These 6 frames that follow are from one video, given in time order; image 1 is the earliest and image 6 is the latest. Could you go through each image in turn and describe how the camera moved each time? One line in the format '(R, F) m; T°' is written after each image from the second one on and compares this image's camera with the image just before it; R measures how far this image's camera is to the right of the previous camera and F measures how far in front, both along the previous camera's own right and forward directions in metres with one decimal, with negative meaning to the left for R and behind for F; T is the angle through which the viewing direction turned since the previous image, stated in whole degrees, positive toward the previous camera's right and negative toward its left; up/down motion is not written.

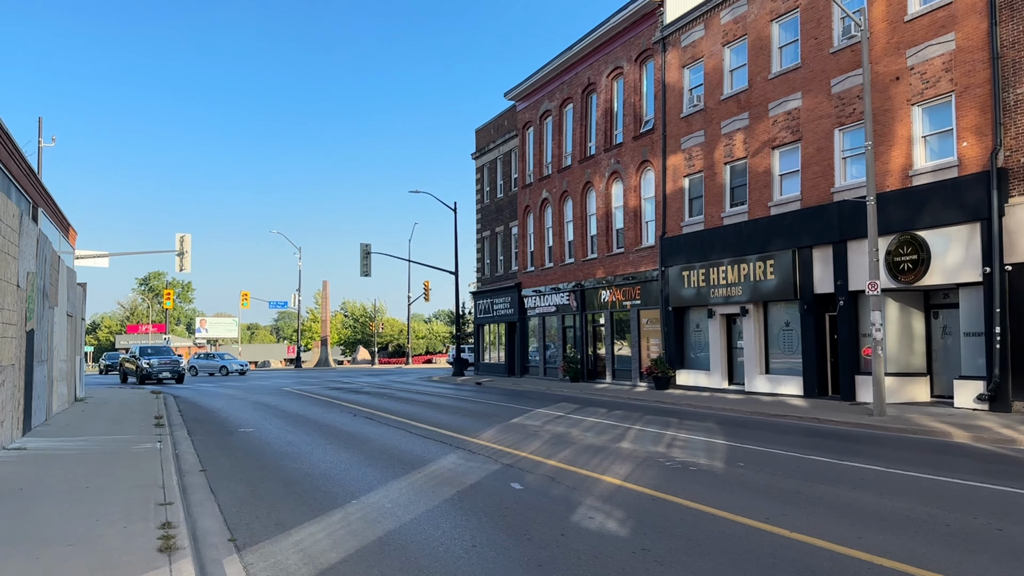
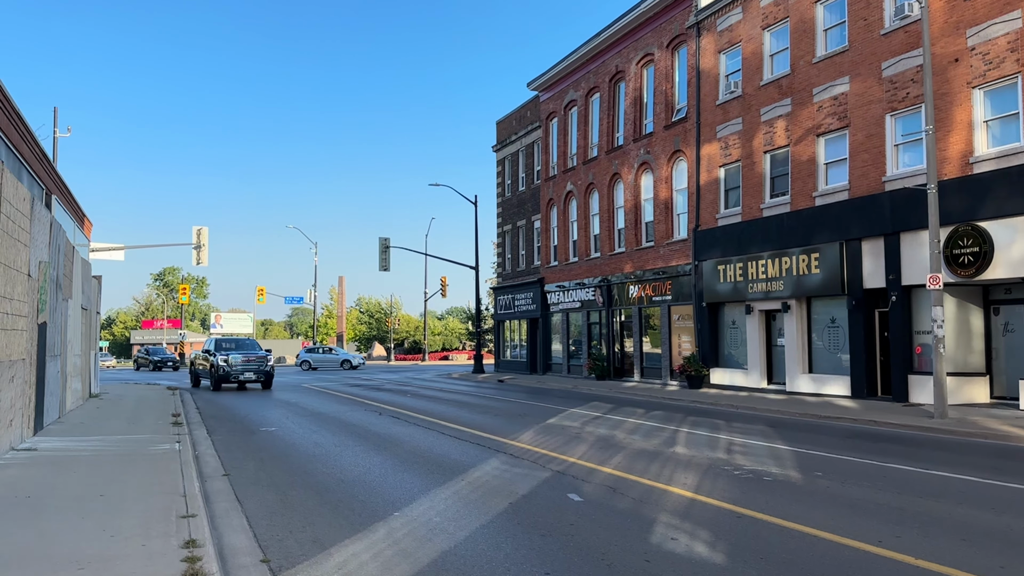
(-0.5, +0.9) m; -1°
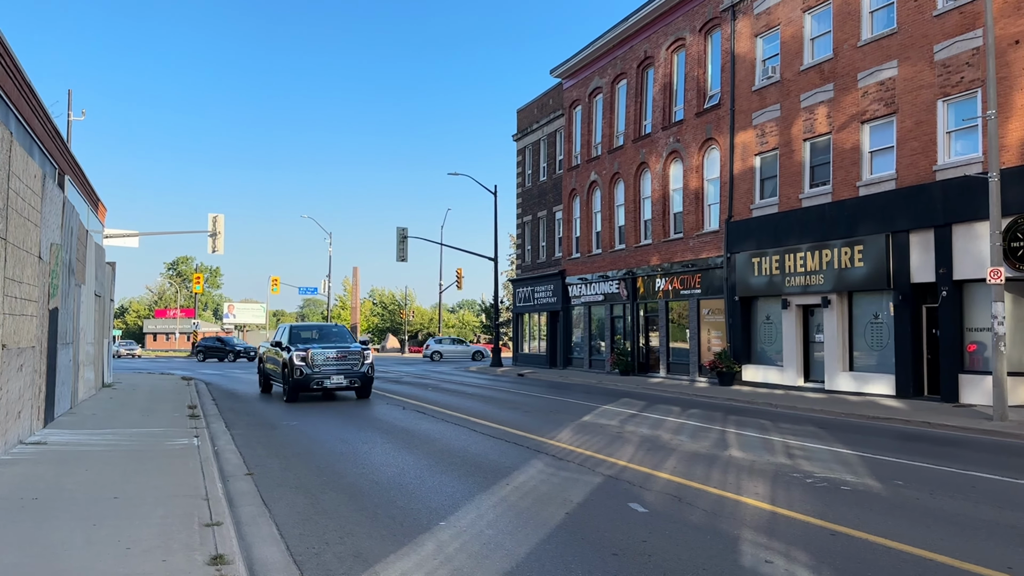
(-0.5, +0.8) m; -1°
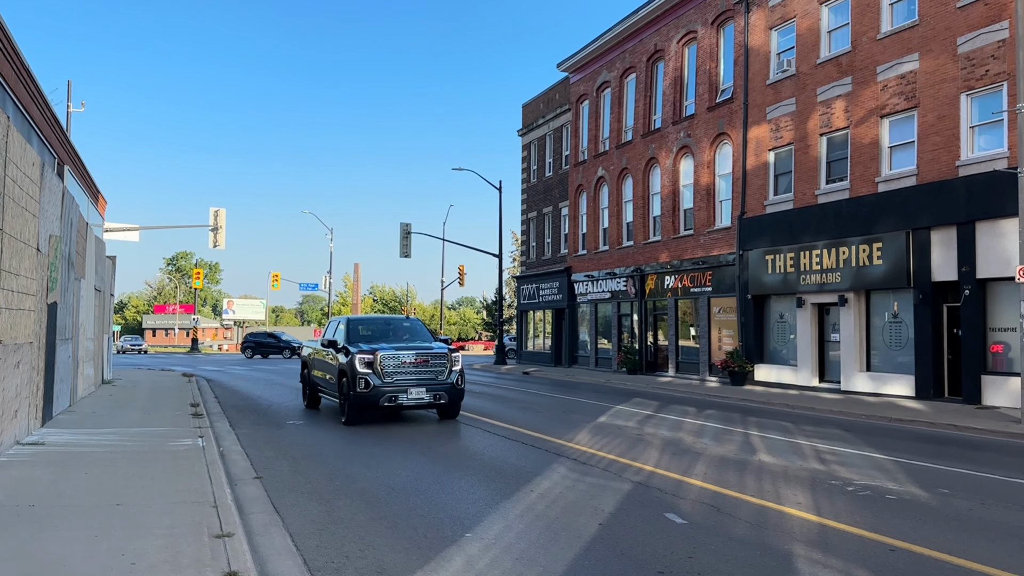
(-0.3, +0.4) m; 0°
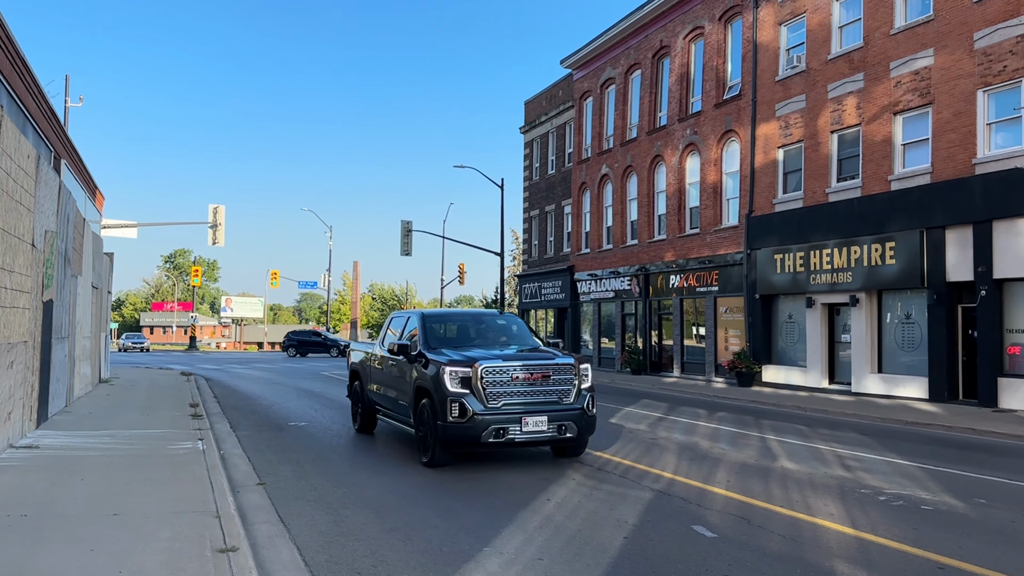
(-0.2, +0.3) m; 0°
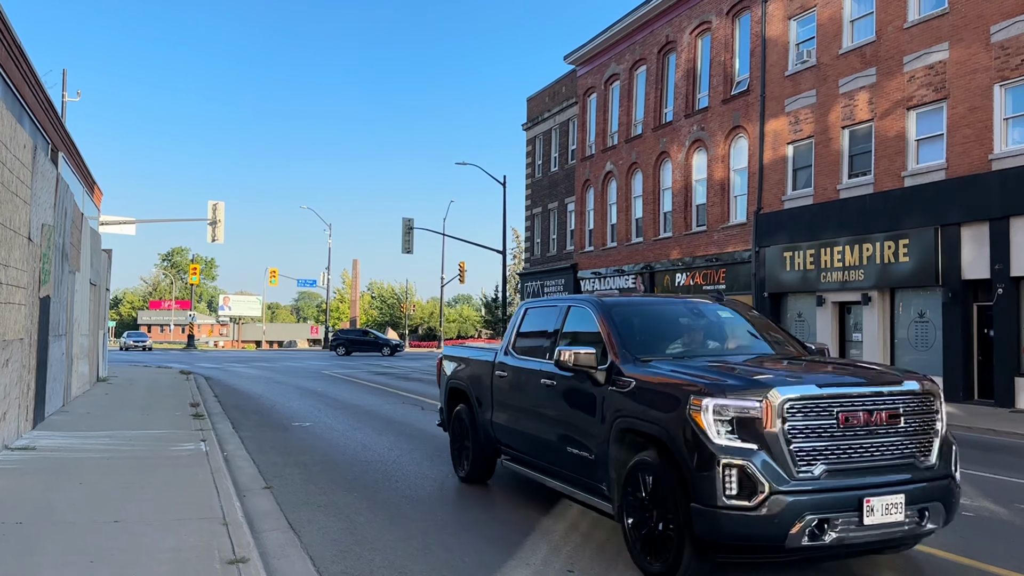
(-0.2, +0.3) m; 0°
